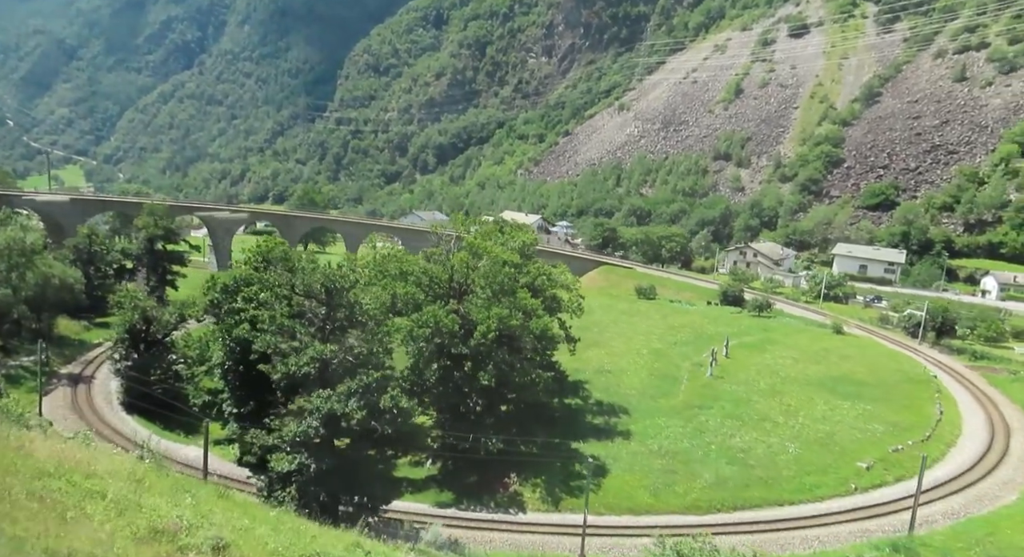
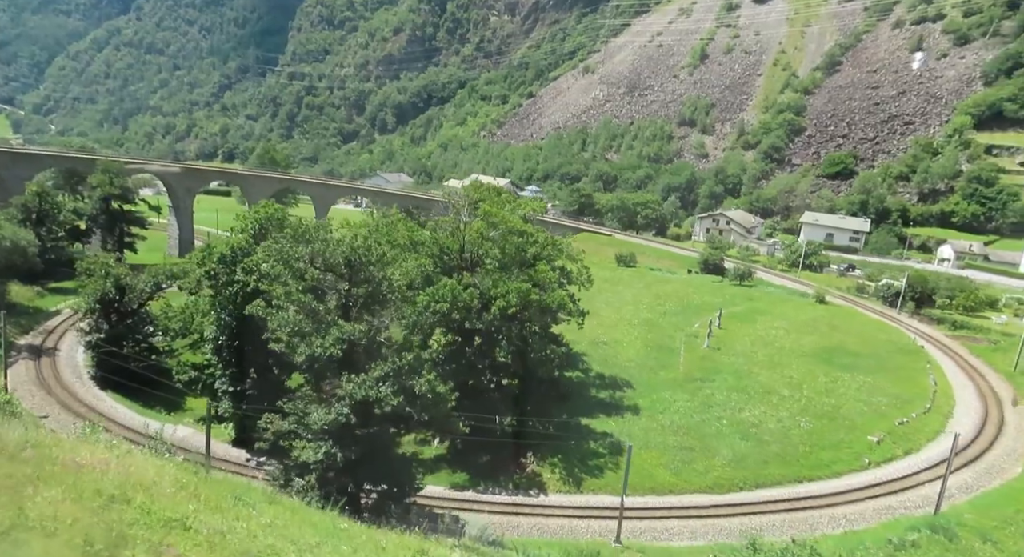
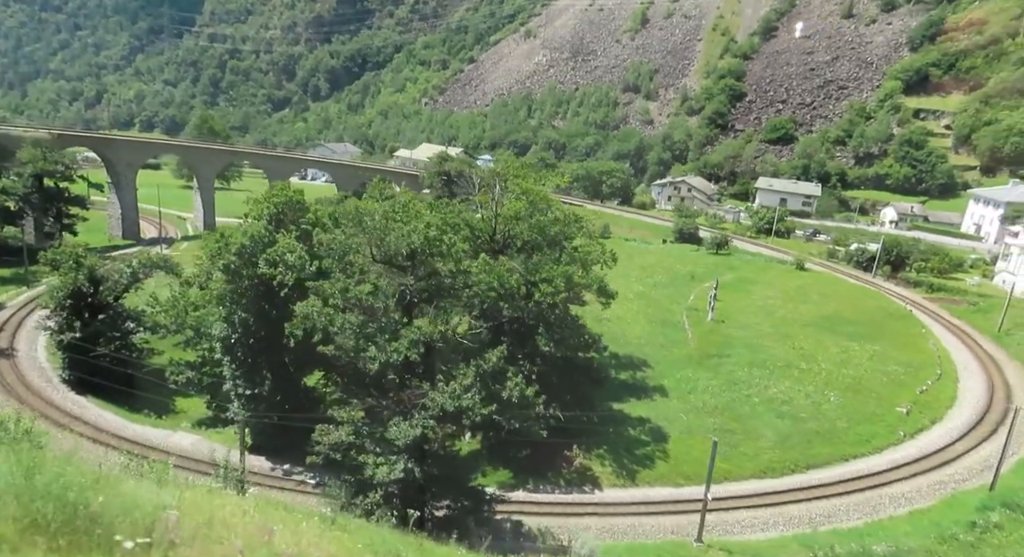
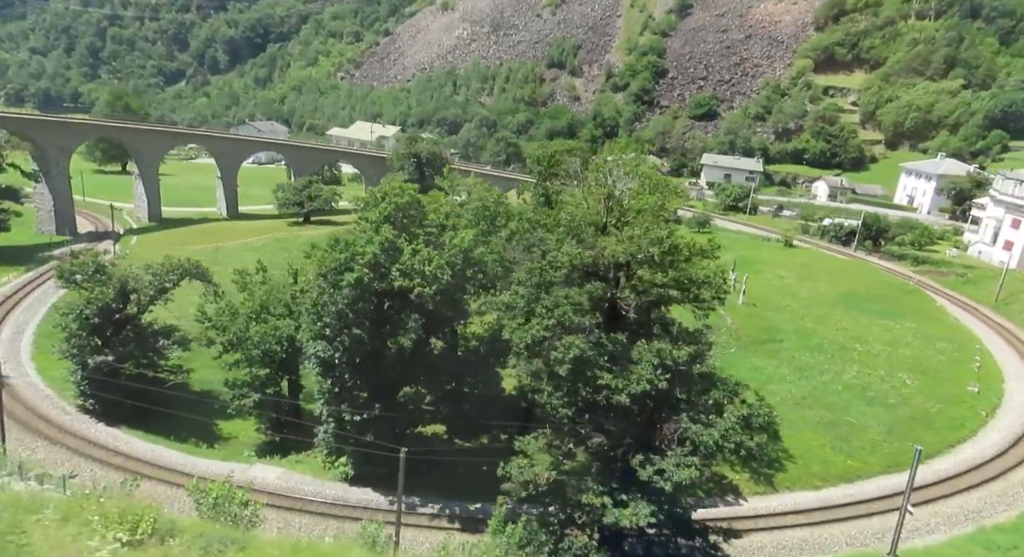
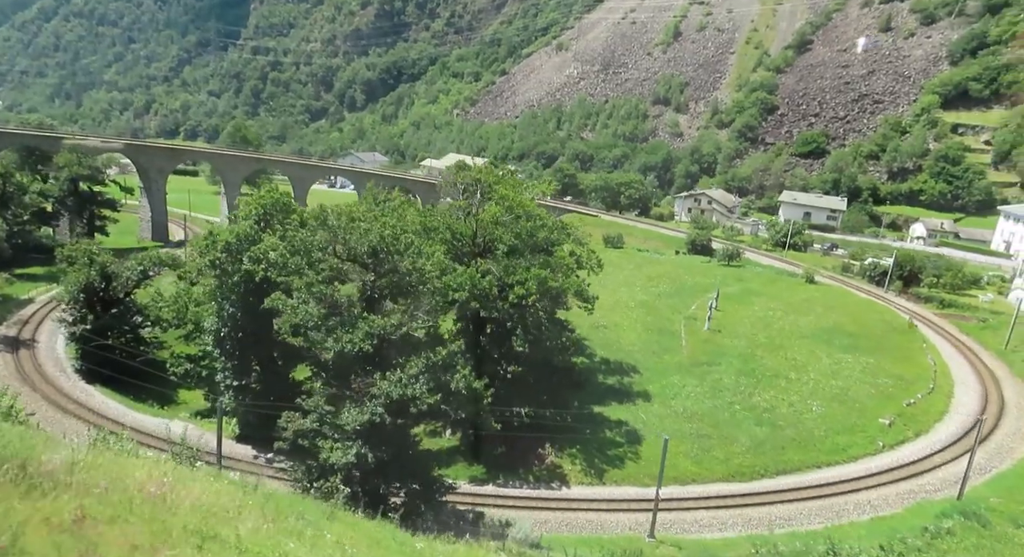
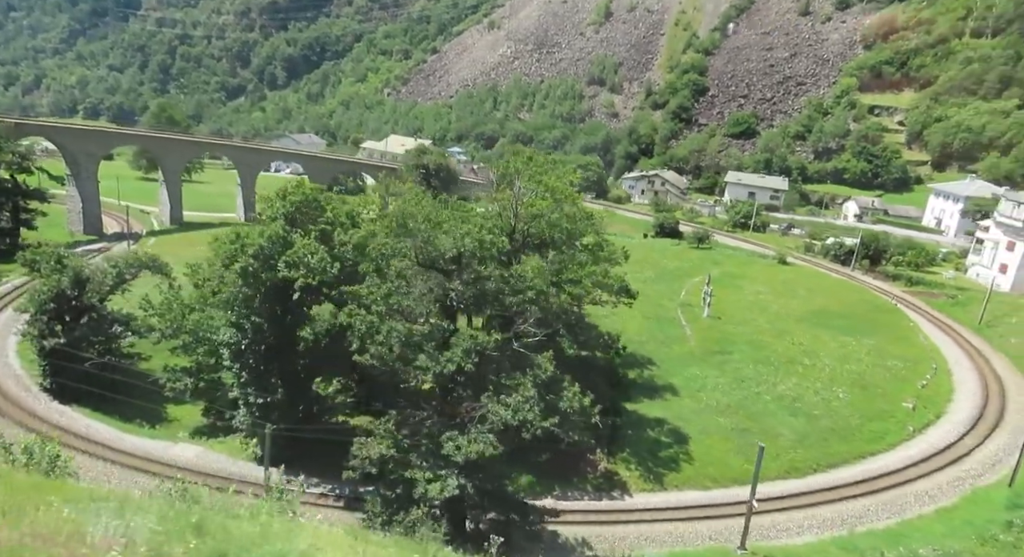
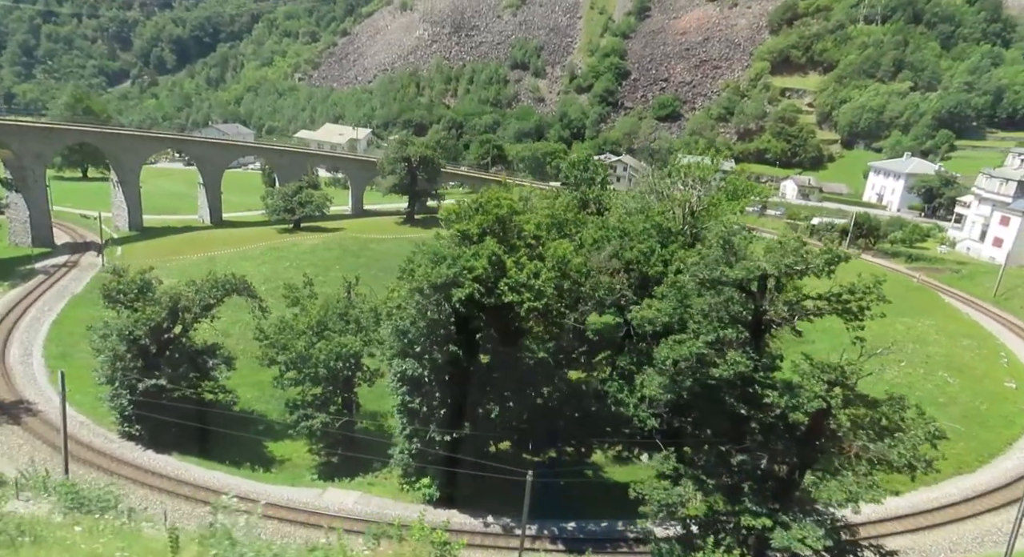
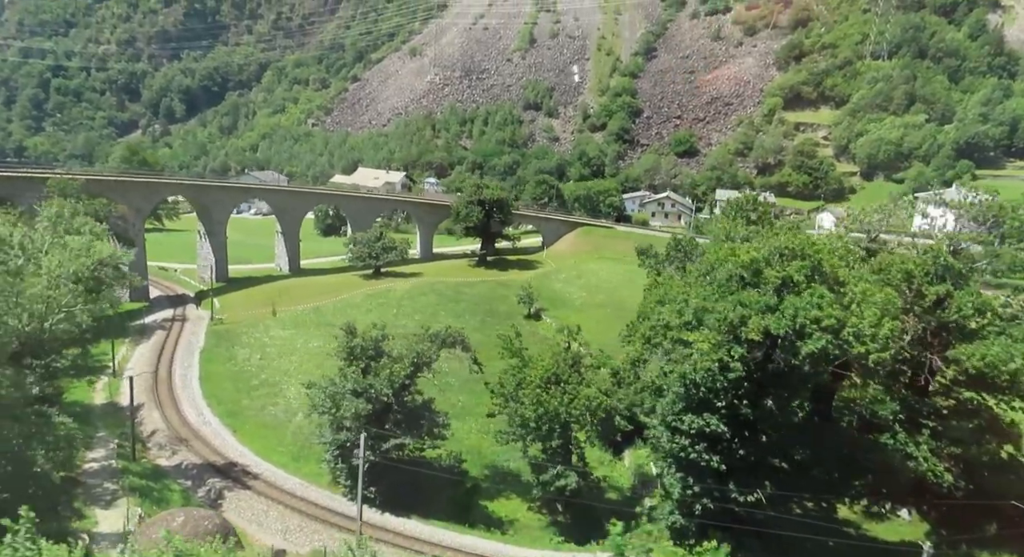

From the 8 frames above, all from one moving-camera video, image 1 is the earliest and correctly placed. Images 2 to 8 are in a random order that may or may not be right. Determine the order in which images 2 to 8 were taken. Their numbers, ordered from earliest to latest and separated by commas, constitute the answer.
2, 5, 3, 6, 4, 7, 8
